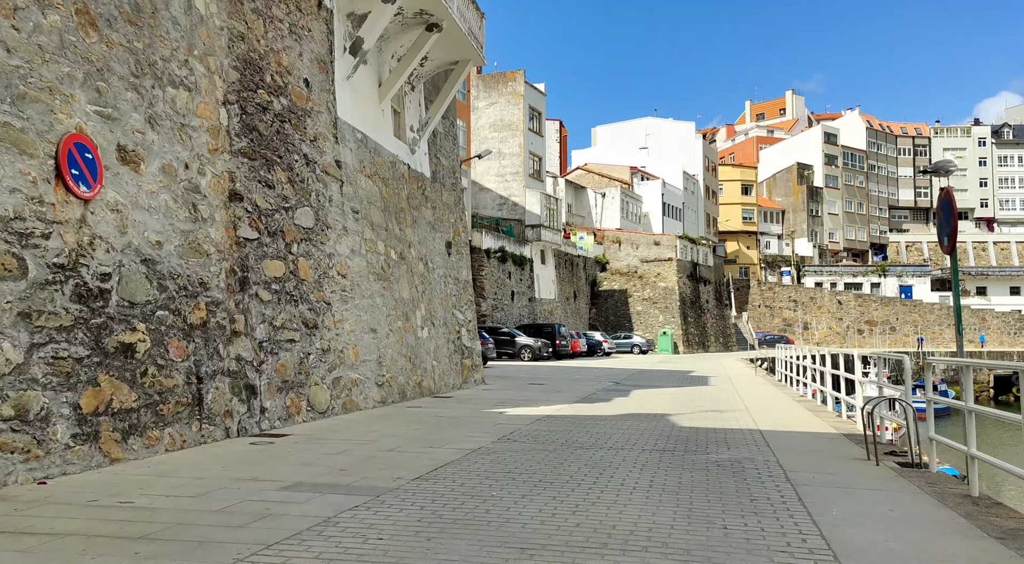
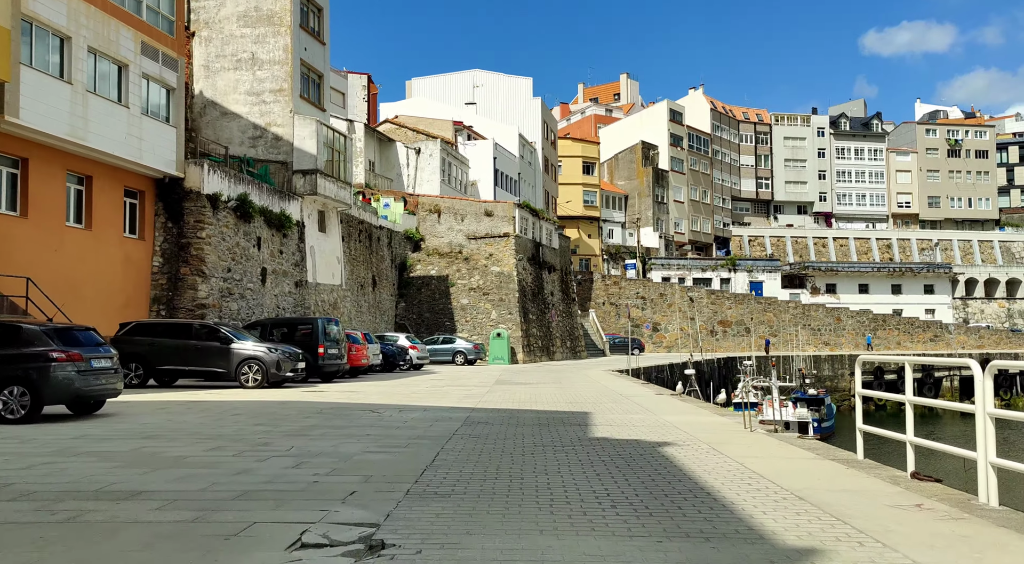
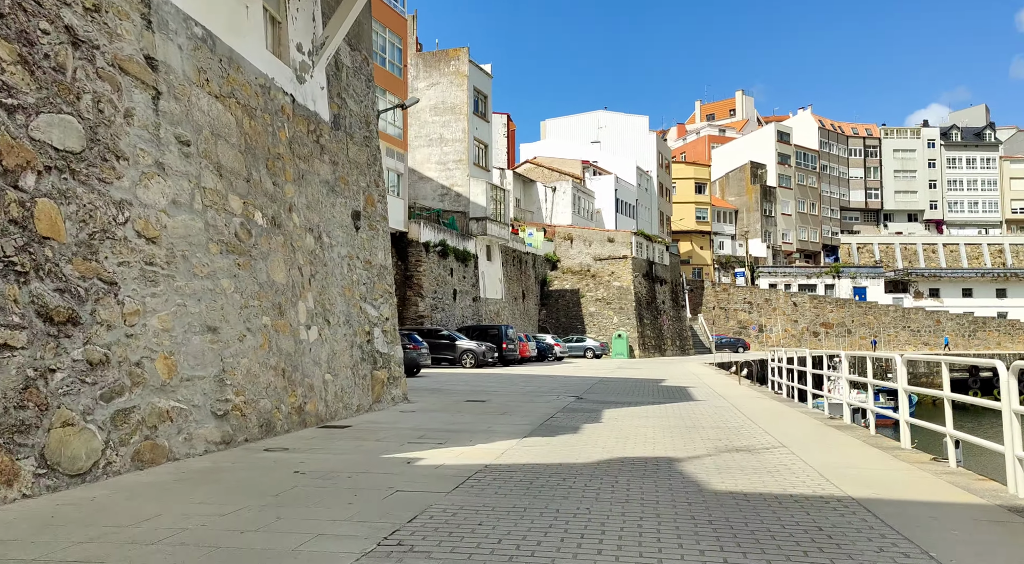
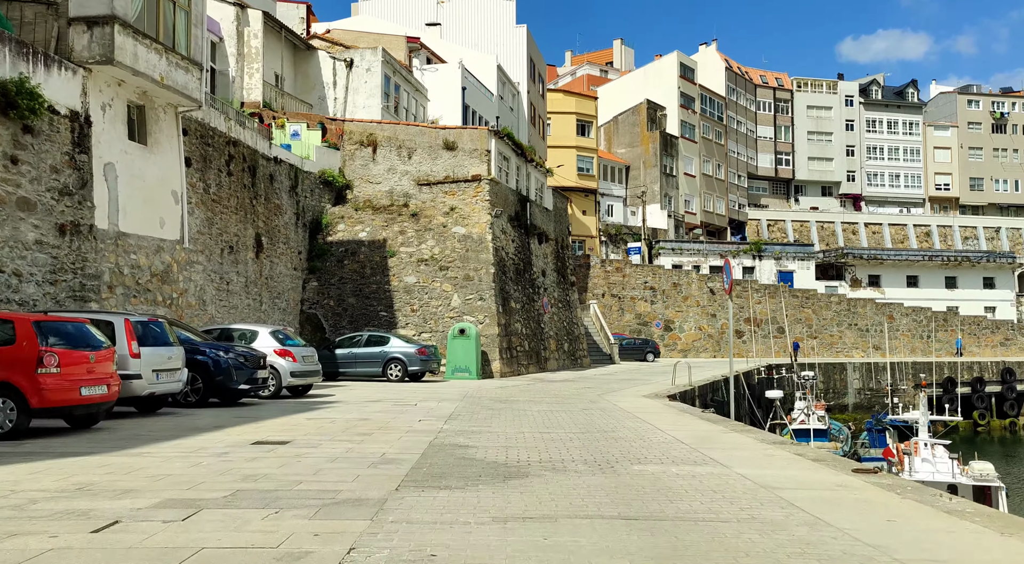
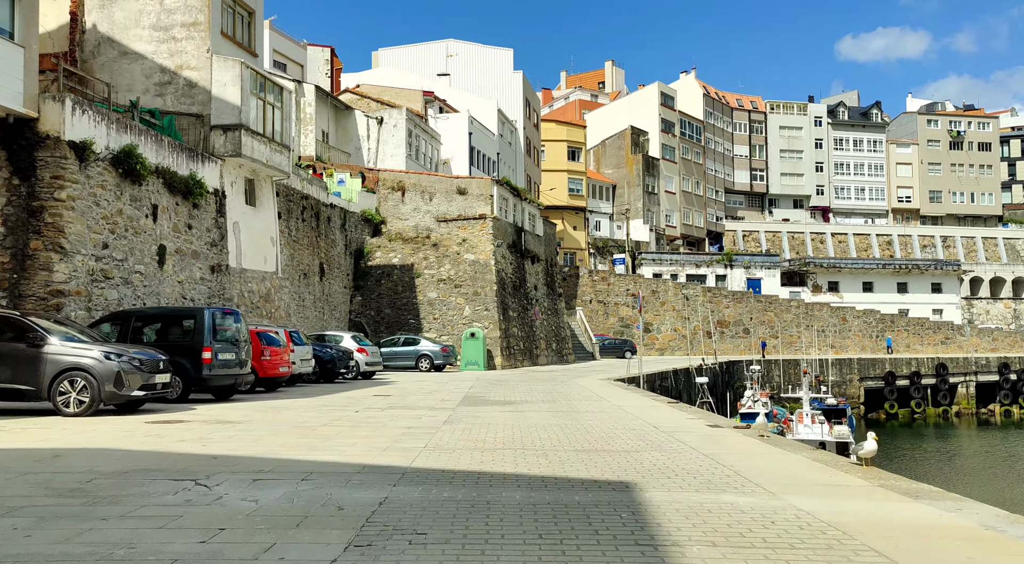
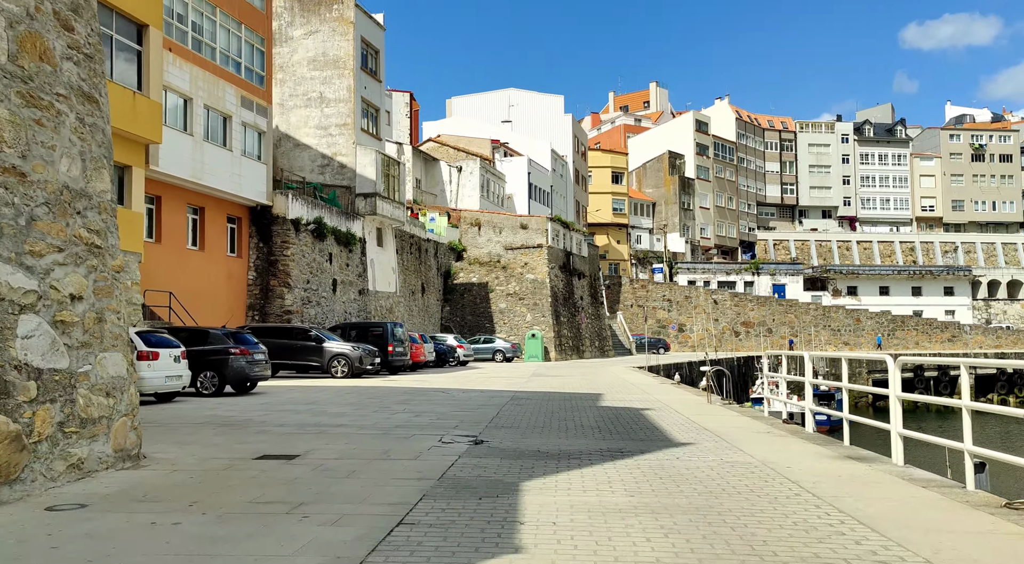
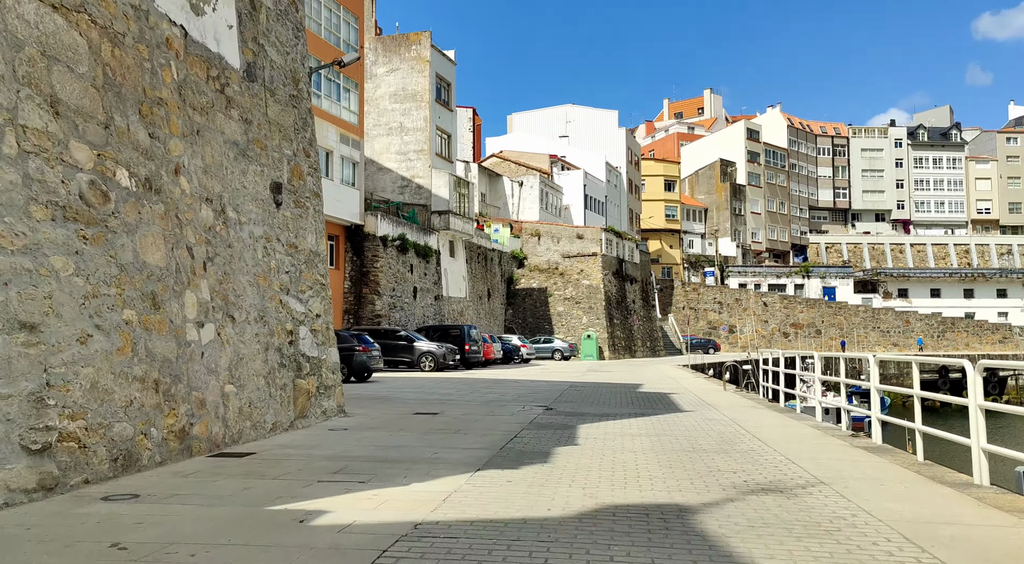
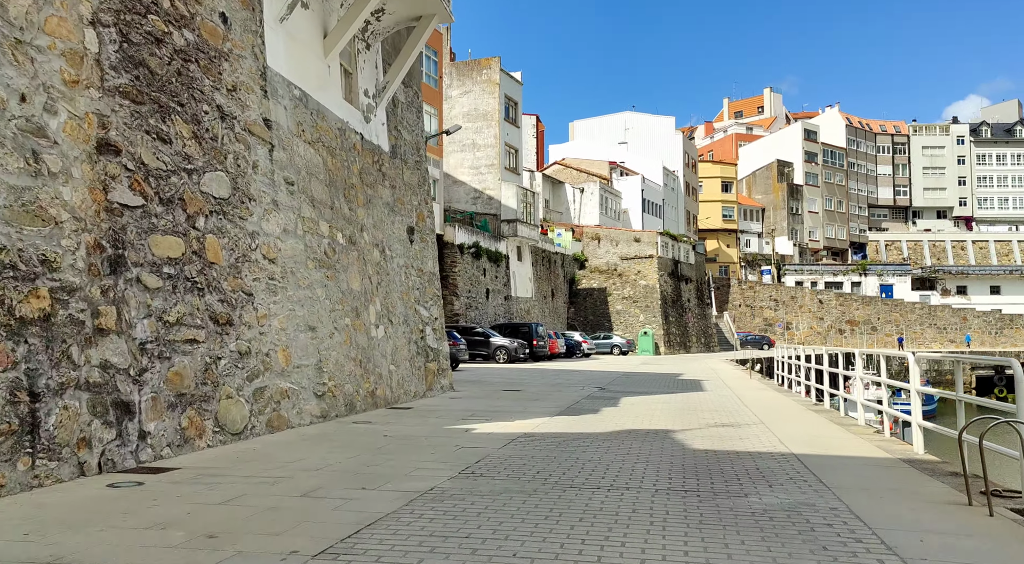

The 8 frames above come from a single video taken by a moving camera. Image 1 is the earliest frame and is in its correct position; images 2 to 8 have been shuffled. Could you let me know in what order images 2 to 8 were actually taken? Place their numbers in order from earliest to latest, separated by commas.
8, 3, 7, 6, 2, 5, 4
